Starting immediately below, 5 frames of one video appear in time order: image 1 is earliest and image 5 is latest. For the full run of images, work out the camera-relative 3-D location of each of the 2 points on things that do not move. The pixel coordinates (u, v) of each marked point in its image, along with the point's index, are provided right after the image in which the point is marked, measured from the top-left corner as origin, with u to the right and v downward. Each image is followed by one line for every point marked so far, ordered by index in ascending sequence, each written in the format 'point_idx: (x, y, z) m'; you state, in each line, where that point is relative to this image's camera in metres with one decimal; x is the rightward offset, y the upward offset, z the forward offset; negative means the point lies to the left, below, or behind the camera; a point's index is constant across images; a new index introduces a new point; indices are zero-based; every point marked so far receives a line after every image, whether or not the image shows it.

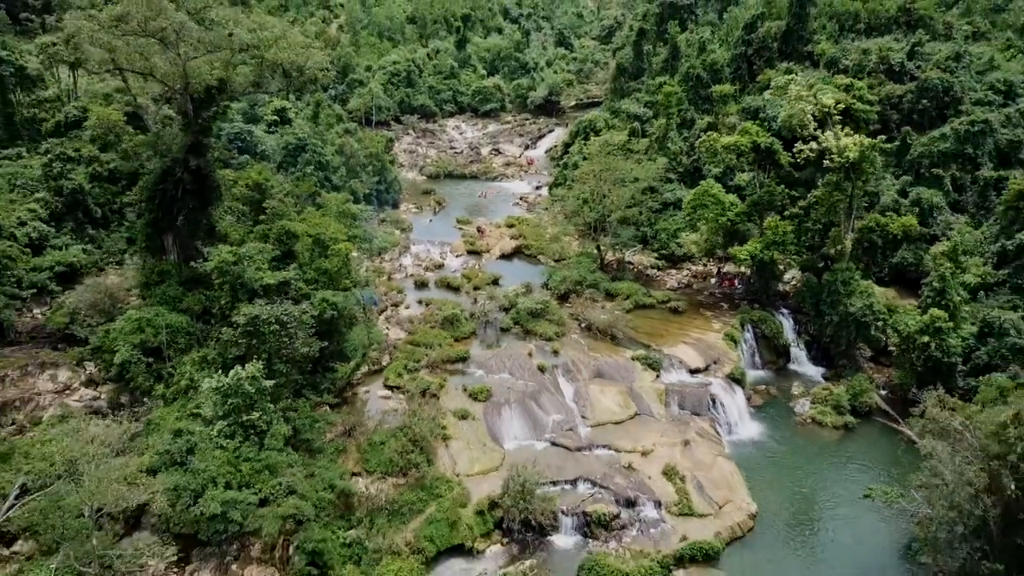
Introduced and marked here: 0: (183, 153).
0: (-8.0, +3.3, +19.4) m
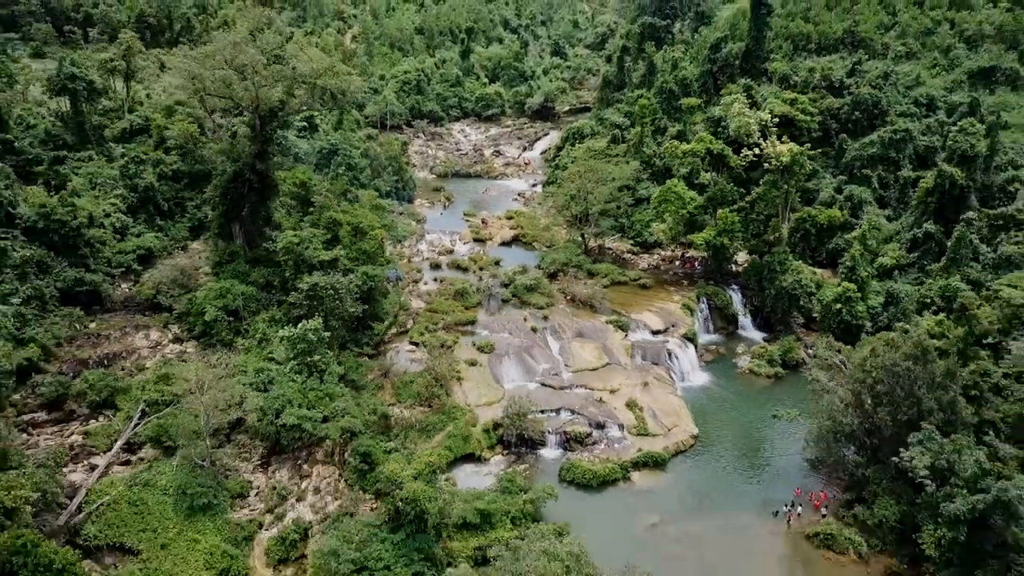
0: (-8.1, +4.0, +24.4) m
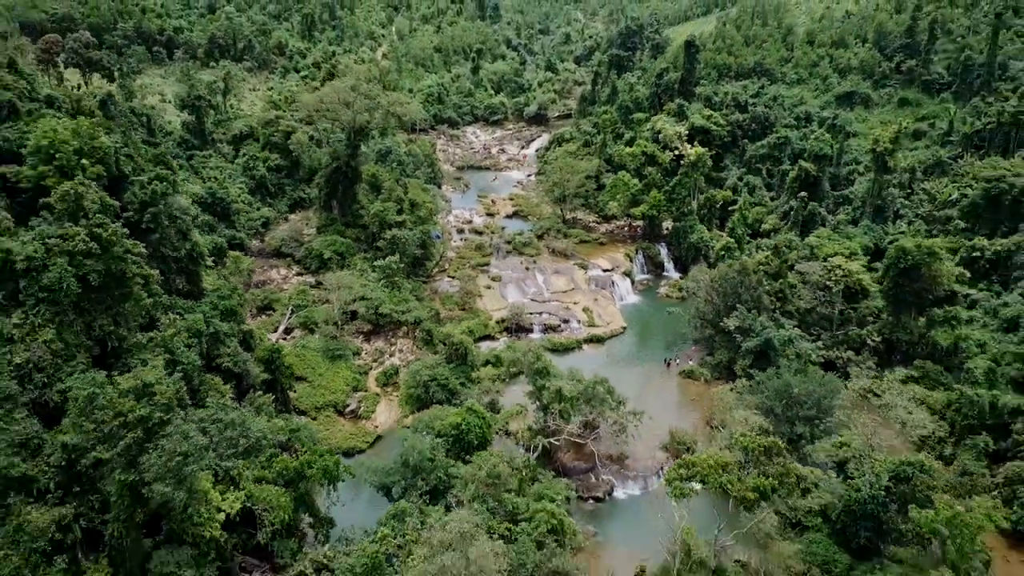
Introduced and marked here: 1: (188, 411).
0: (-8.0, +6.2, +37.7) m
1: (-7.9, -2.9, +19.4) m
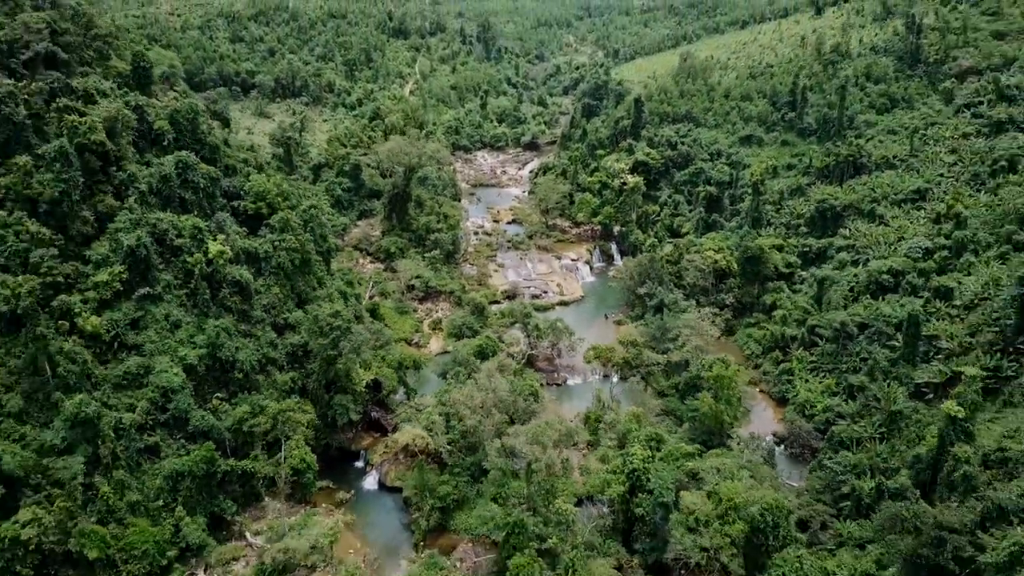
0: (-8.1, +7.4, +57.0) m
1: (-8.0, -1.9, +38.8) m
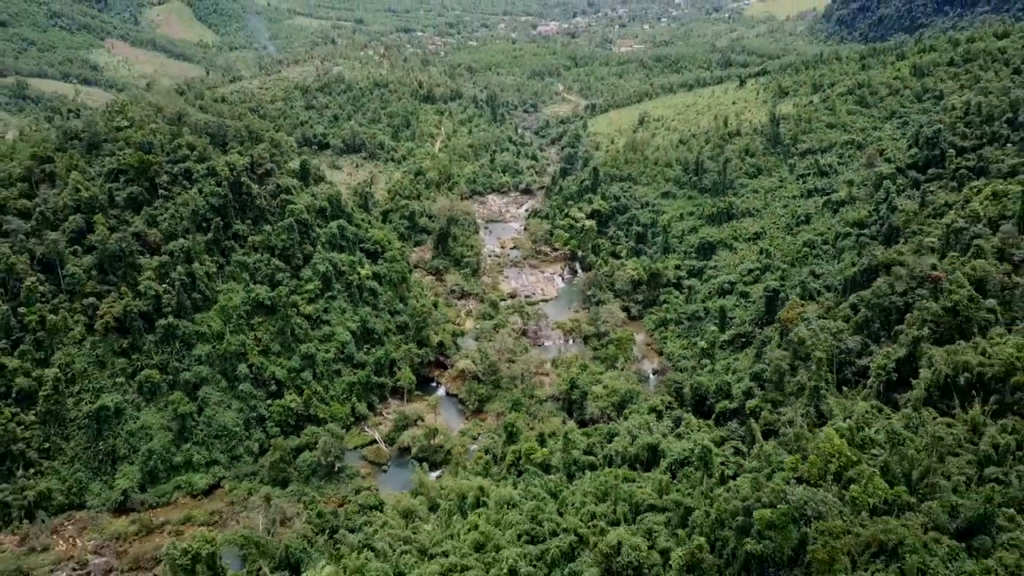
0: (-7.9, +7.0, +91.3) m
1: (-7.8, -2.3, +73.1) m
